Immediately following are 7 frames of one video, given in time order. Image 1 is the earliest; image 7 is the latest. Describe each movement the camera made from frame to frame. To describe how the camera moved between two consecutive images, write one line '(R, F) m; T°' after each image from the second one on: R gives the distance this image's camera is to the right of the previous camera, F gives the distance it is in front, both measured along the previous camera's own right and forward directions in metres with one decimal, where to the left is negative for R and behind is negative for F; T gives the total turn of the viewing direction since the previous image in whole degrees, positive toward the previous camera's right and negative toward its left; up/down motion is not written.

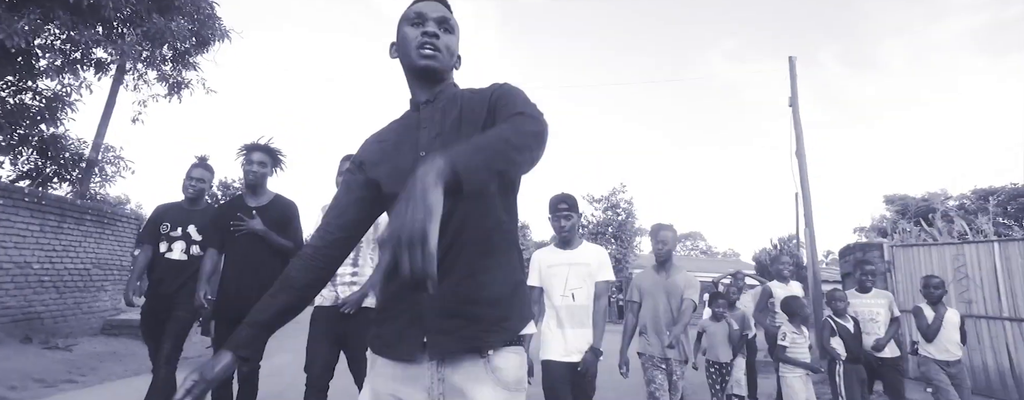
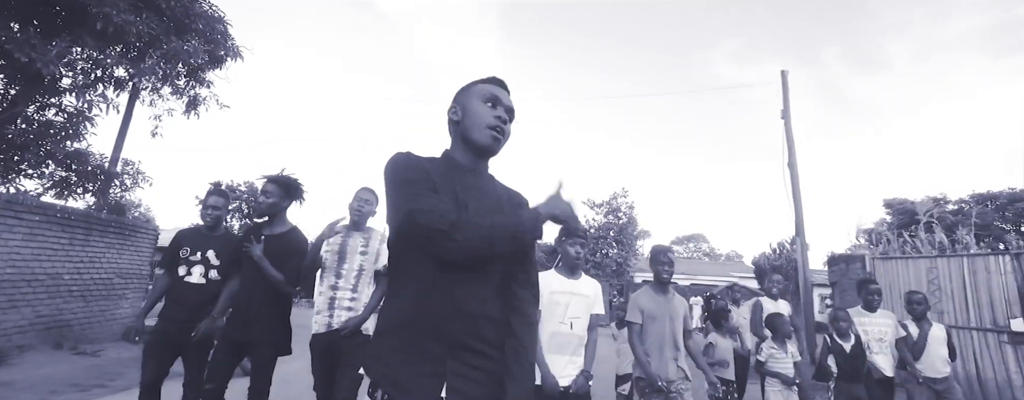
(+0.1, -0.4) m; -1°
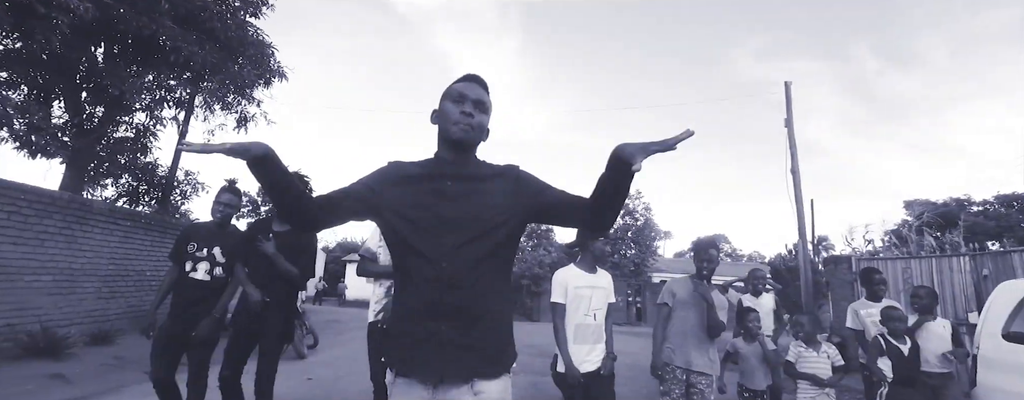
(+0.1, -0.9) m; -3°
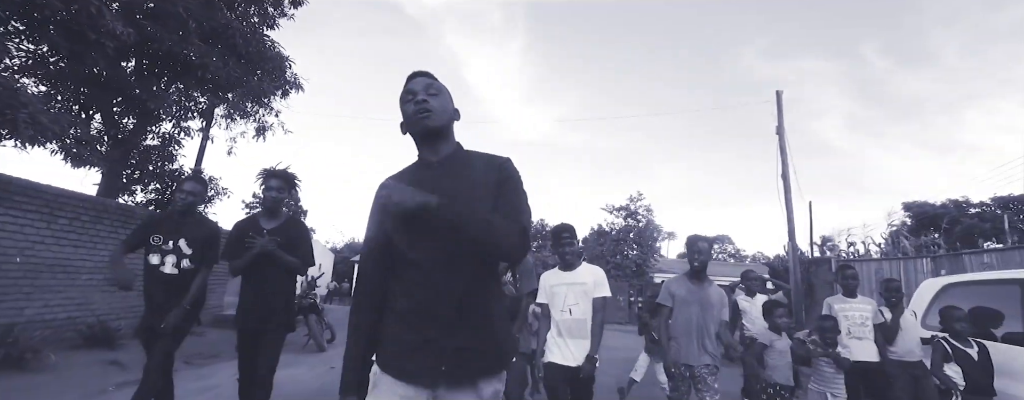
(+0.1, -0.6) m; -1°
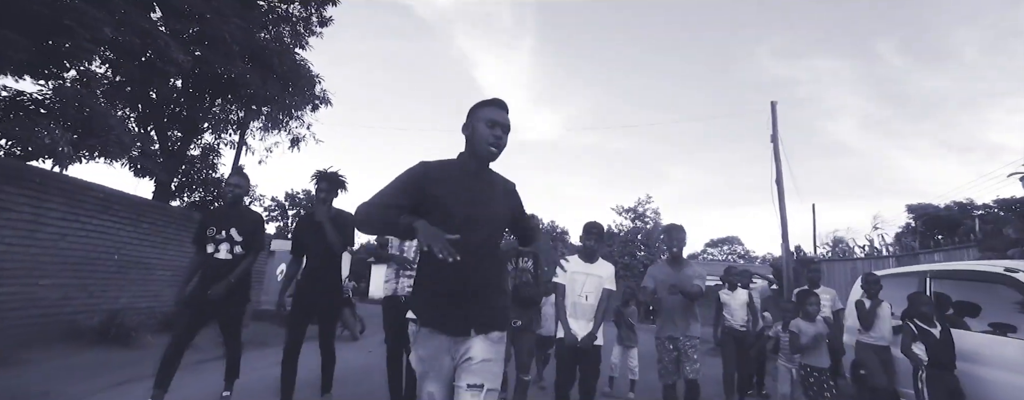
(0.0, -1.0) m; -1°
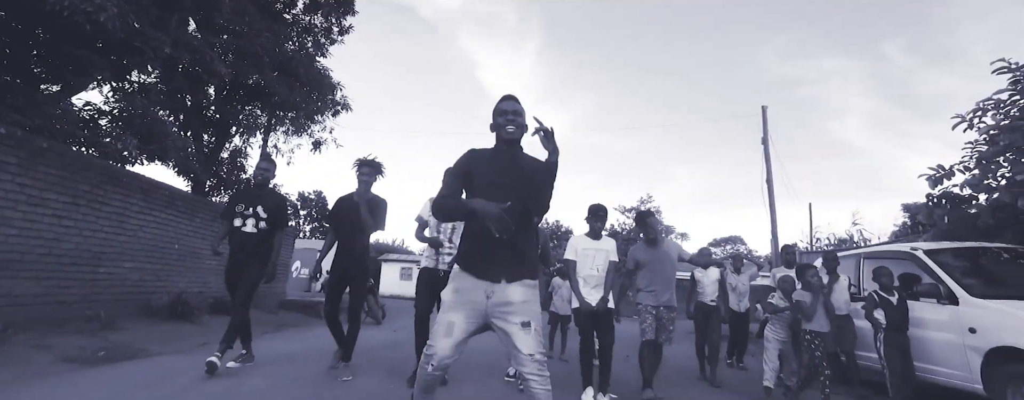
(-0.1, -1.0) m; -1°
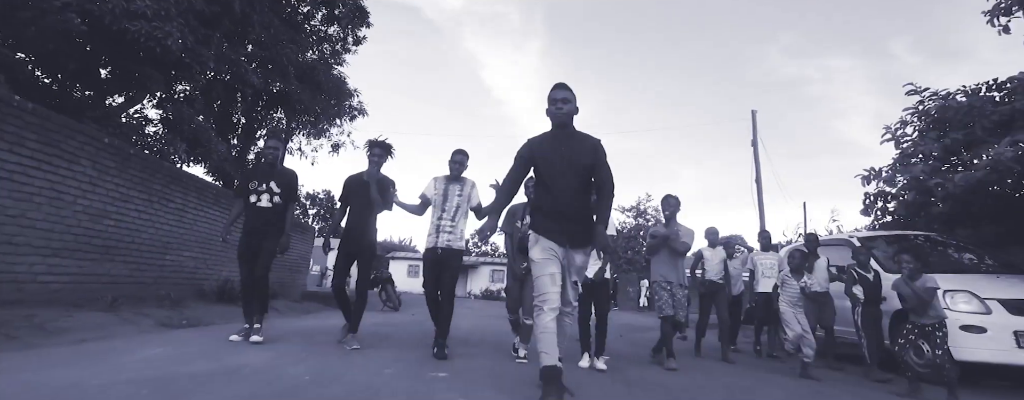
(-0.1, -1.0) m; 0°
